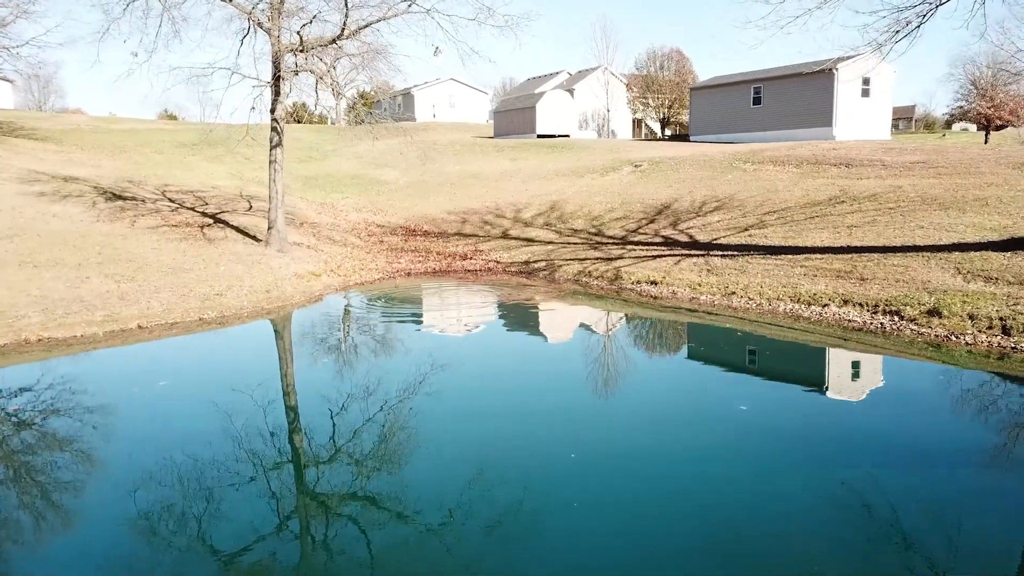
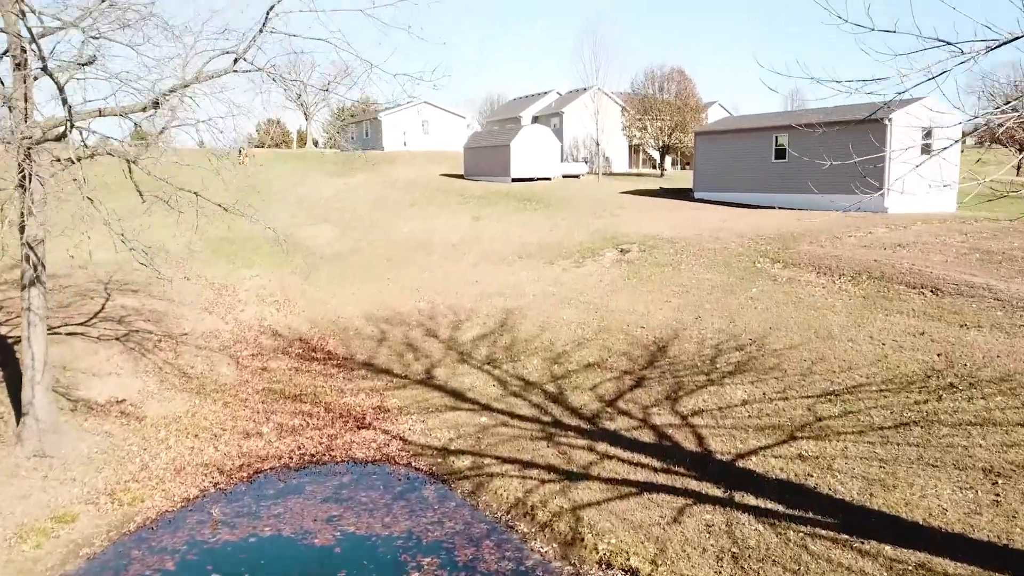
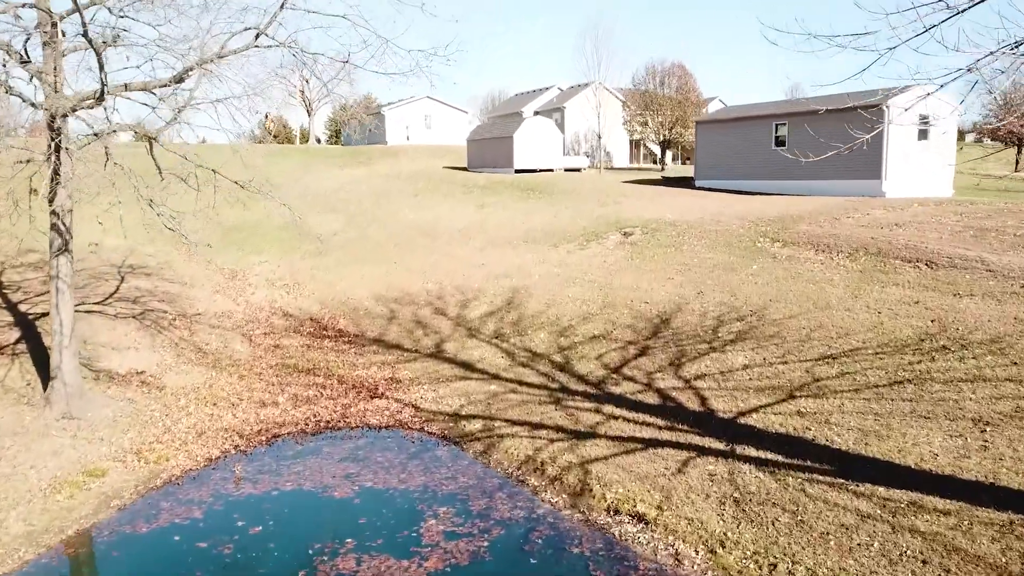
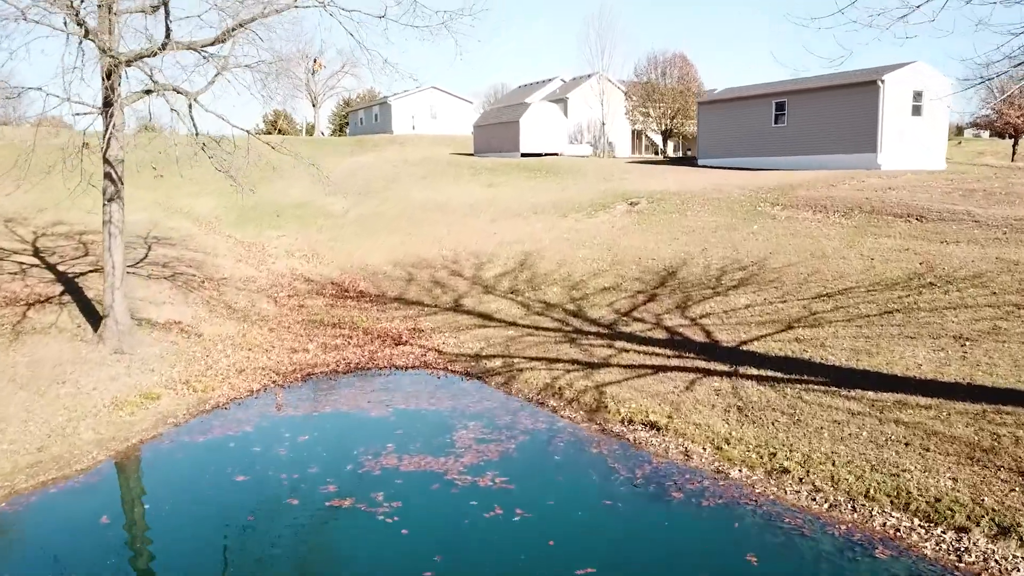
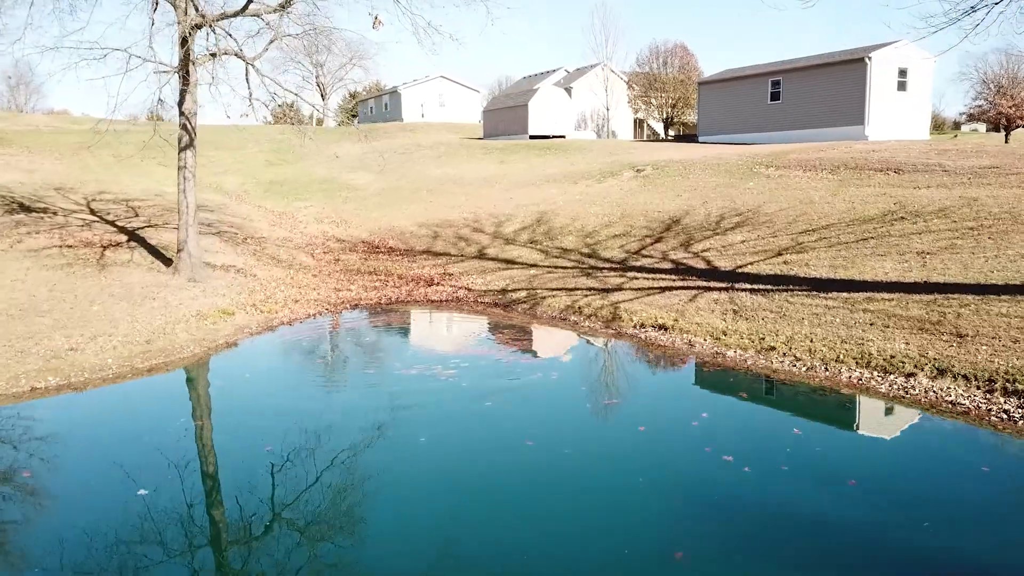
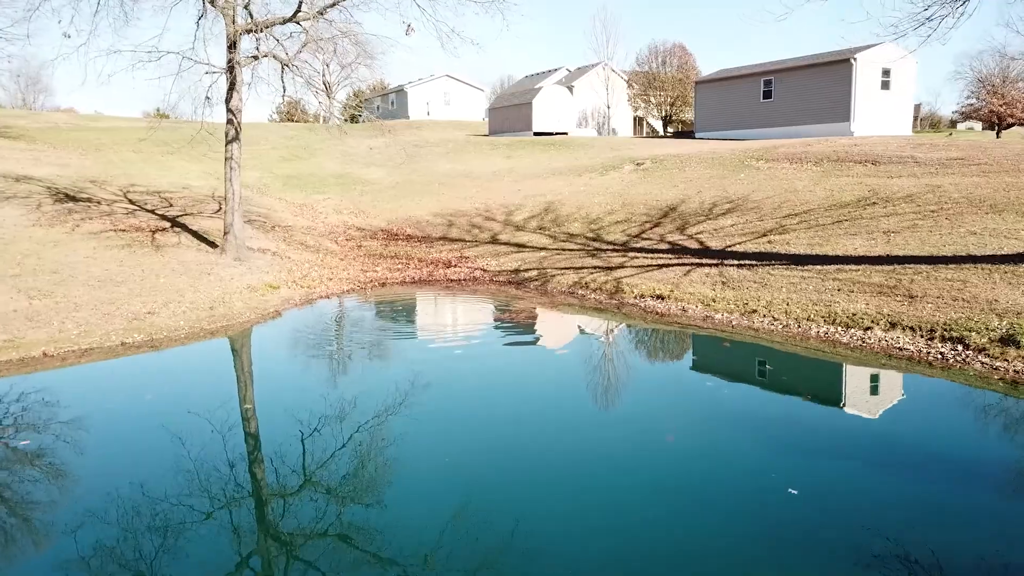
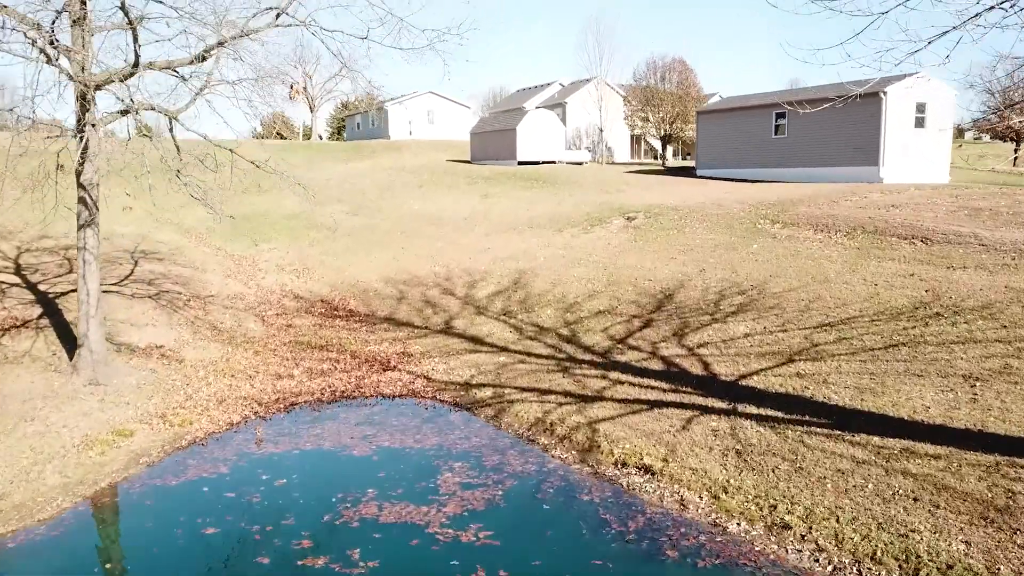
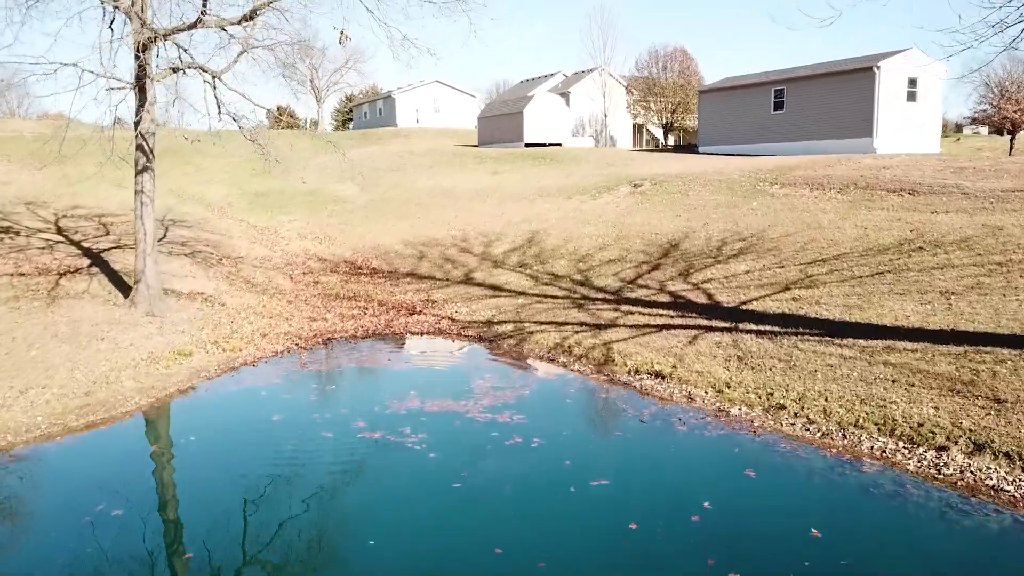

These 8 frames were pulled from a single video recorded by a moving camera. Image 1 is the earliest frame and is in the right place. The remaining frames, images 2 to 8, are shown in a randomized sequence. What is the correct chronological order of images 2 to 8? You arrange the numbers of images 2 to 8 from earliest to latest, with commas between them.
6, 5, 8, 4, 7, 3, 2
